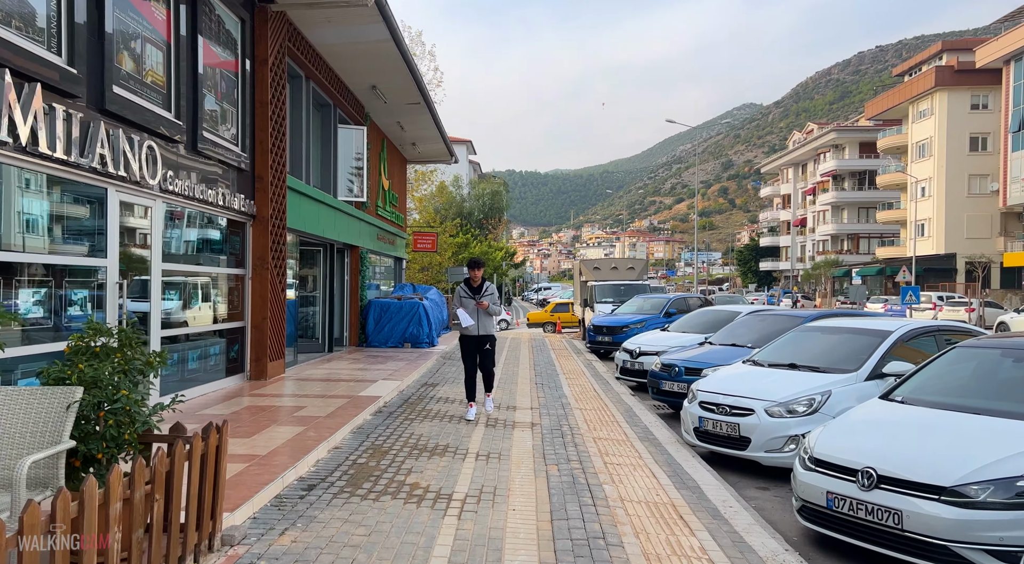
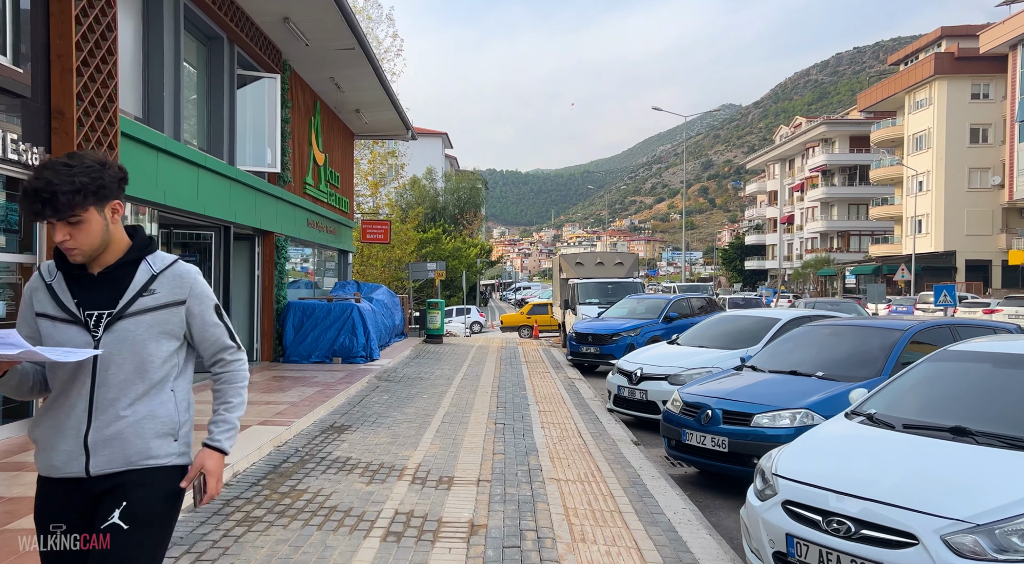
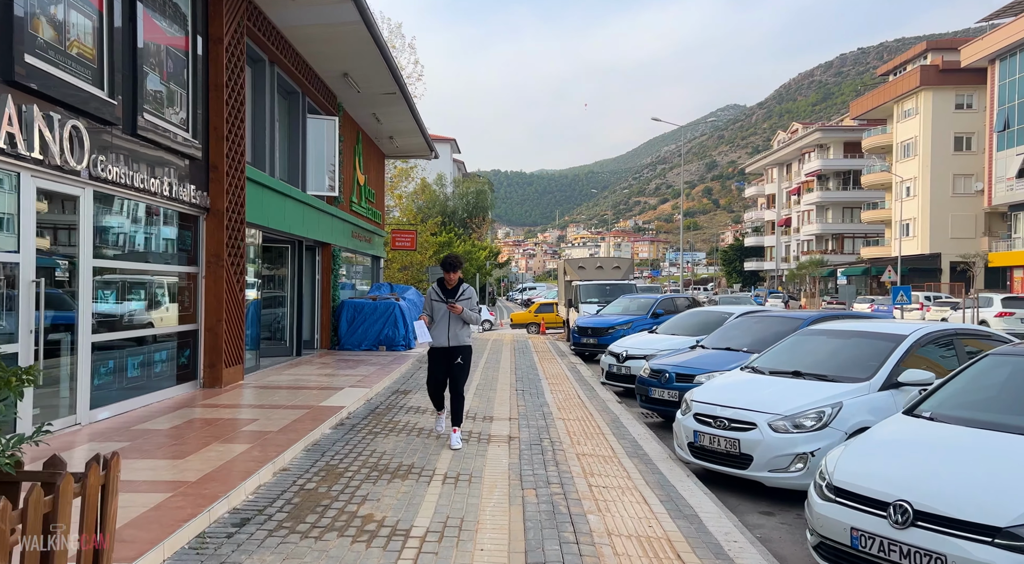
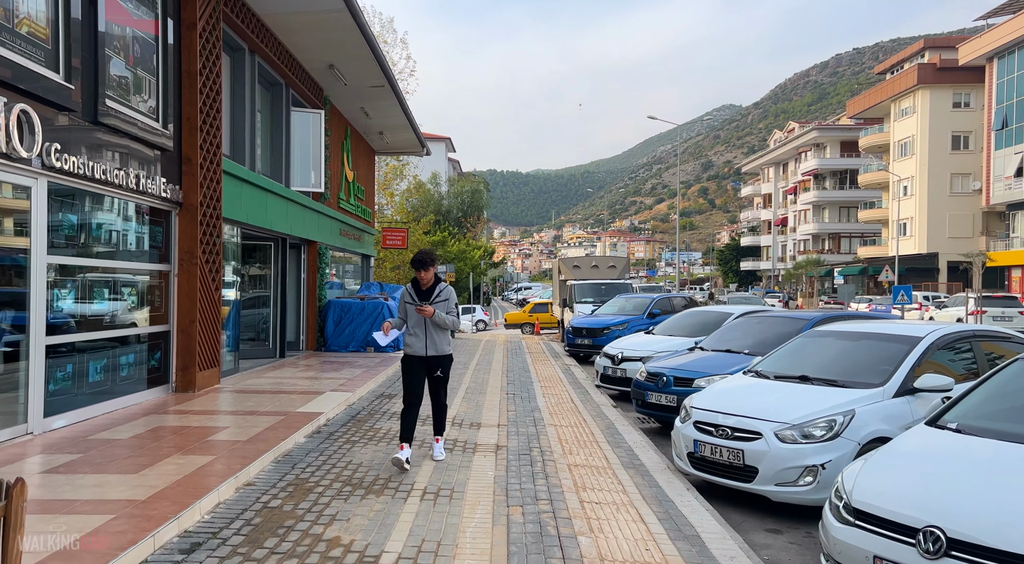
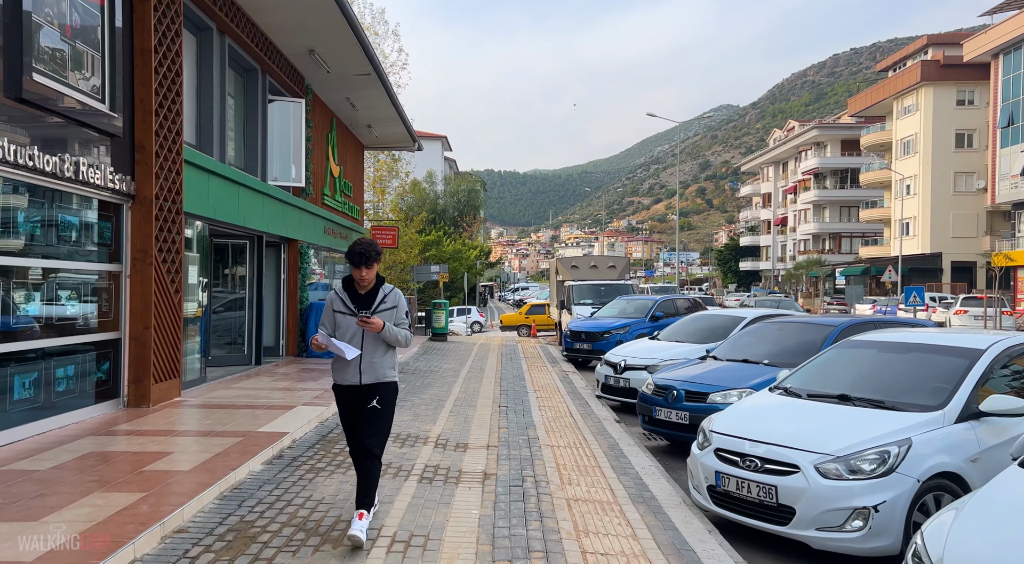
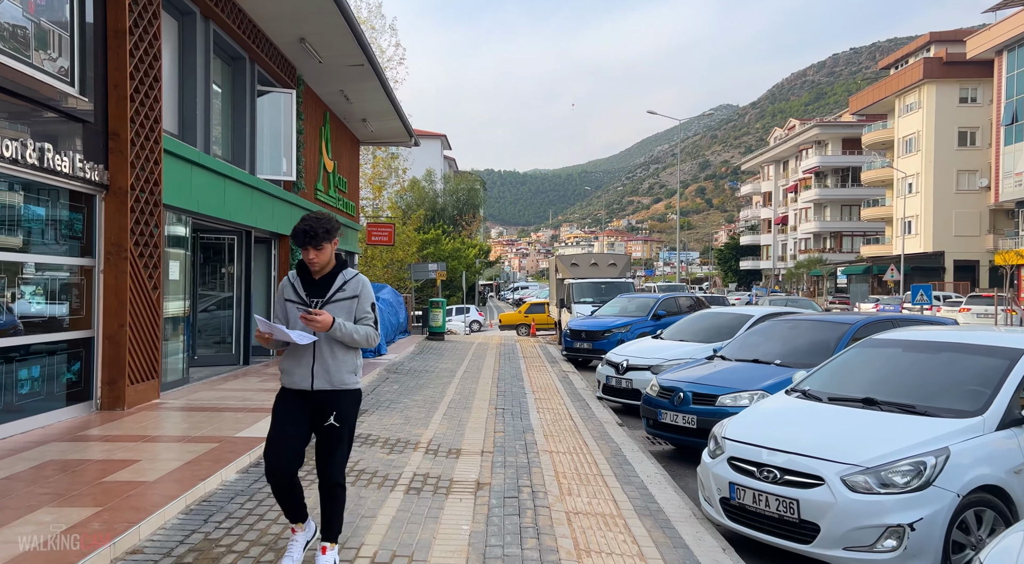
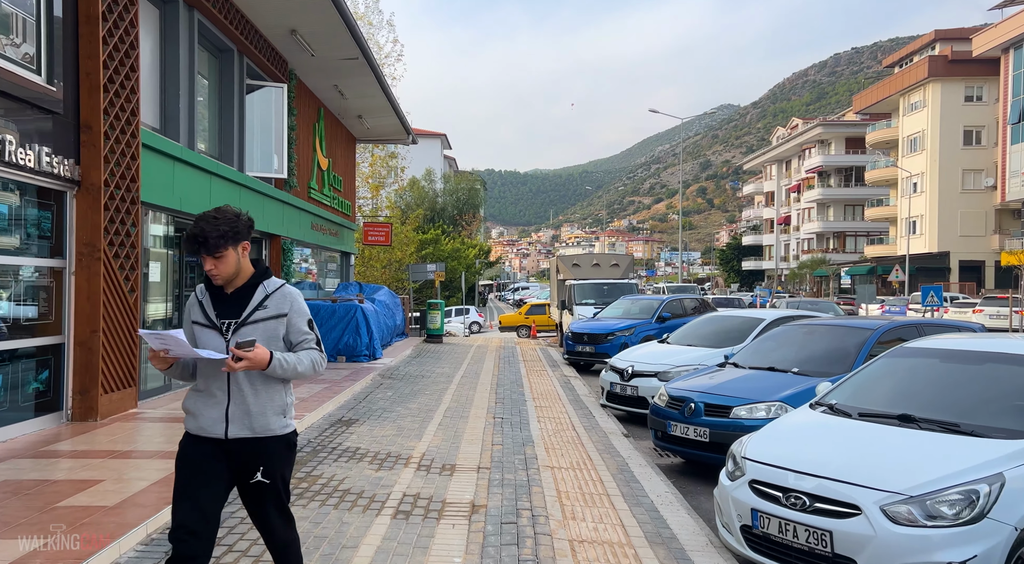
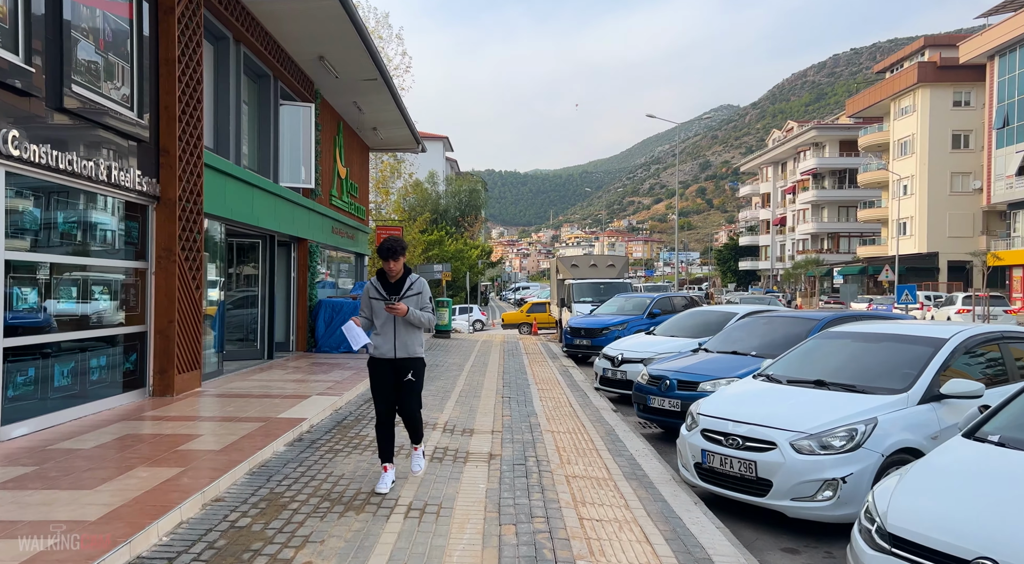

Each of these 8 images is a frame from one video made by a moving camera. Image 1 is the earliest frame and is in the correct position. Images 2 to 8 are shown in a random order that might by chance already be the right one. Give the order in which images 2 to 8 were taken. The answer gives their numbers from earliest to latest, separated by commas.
3, 4, 8, 5, 6, 7, 2
